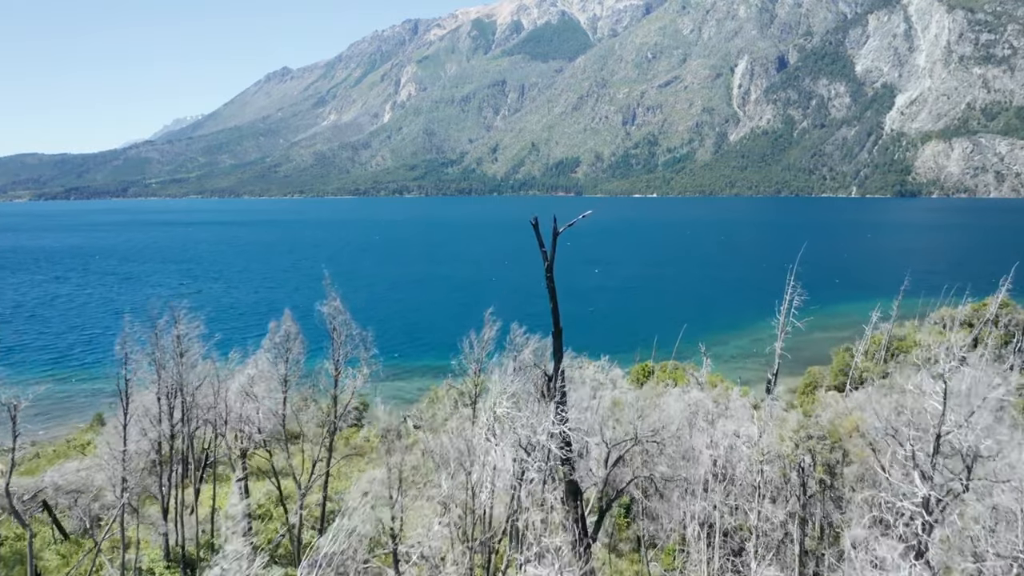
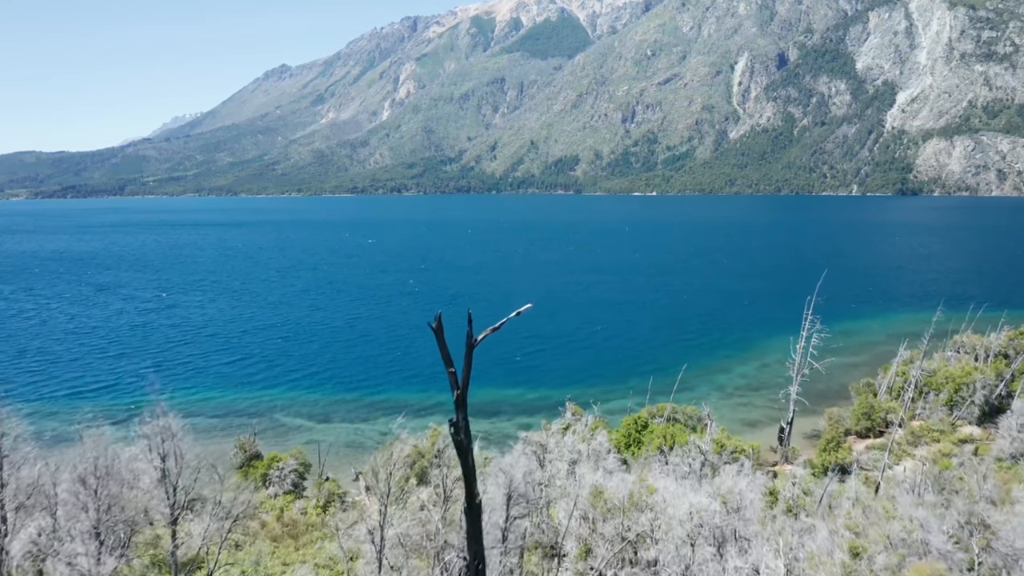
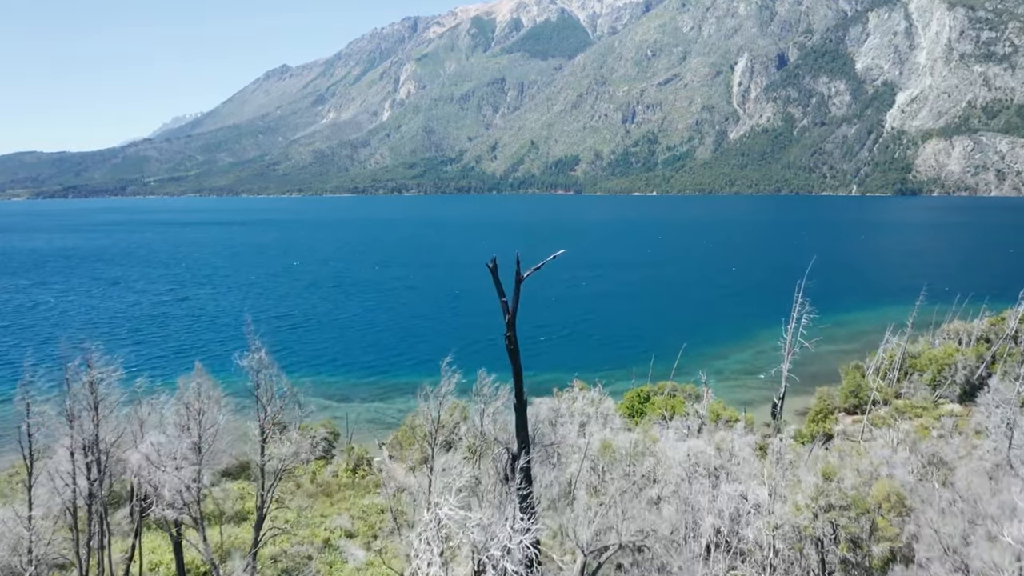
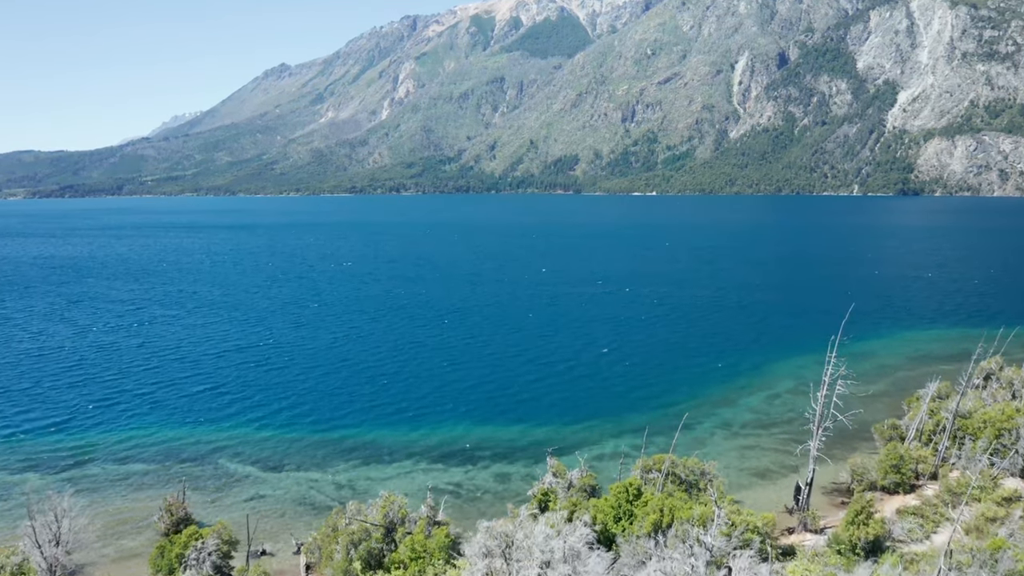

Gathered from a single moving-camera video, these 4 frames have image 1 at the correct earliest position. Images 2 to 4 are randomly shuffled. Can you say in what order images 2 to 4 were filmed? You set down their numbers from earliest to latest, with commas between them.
3, 2, 4
